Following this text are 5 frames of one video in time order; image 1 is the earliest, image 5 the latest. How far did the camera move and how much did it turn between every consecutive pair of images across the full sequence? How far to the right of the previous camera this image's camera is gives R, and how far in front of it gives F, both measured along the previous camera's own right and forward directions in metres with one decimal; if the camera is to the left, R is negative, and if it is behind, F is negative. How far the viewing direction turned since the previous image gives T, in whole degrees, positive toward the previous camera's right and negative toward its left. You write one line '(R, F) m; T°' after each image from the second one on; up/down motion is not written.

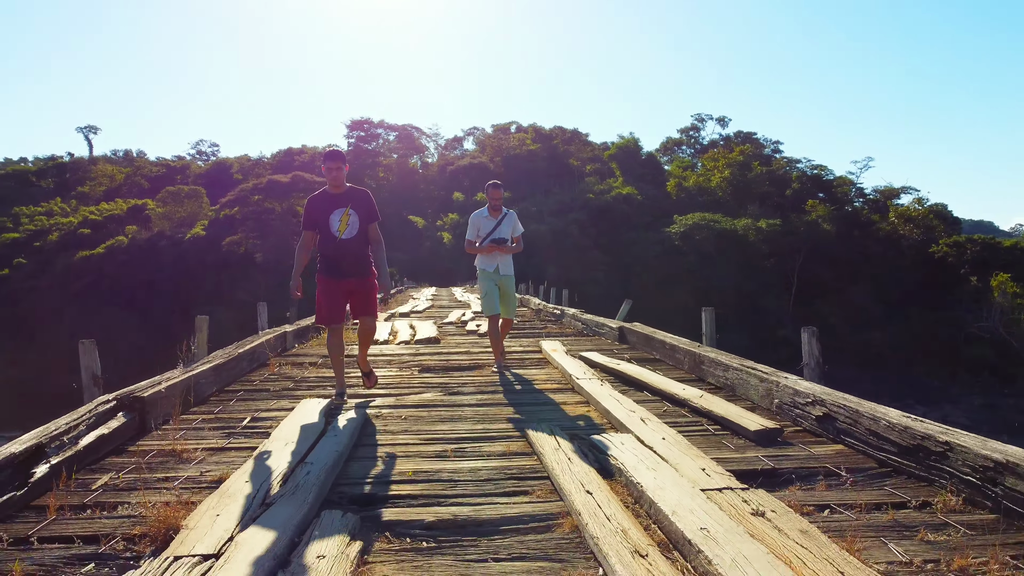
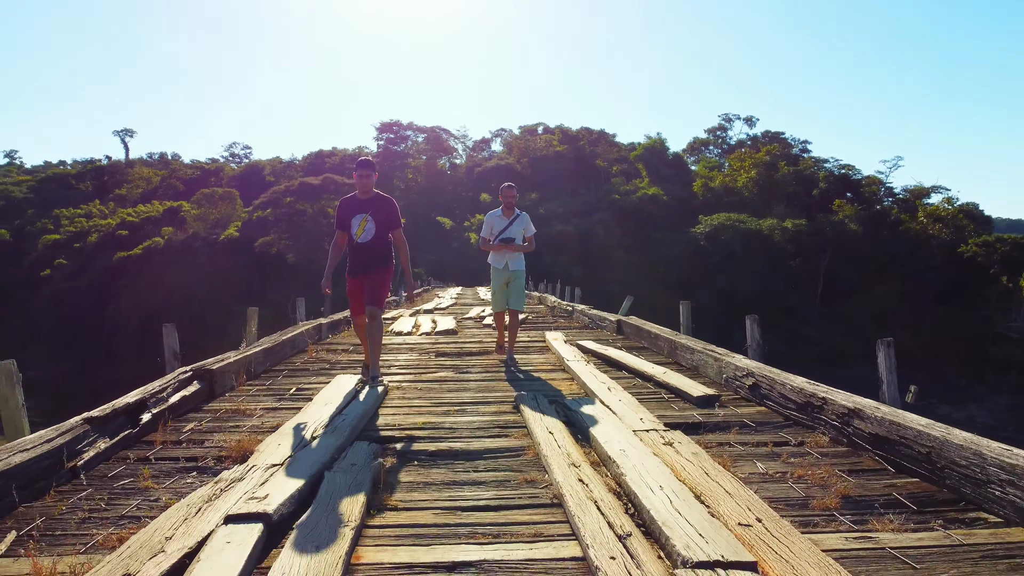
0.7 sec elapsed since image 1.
(+0.2, -0.7) m; -2°
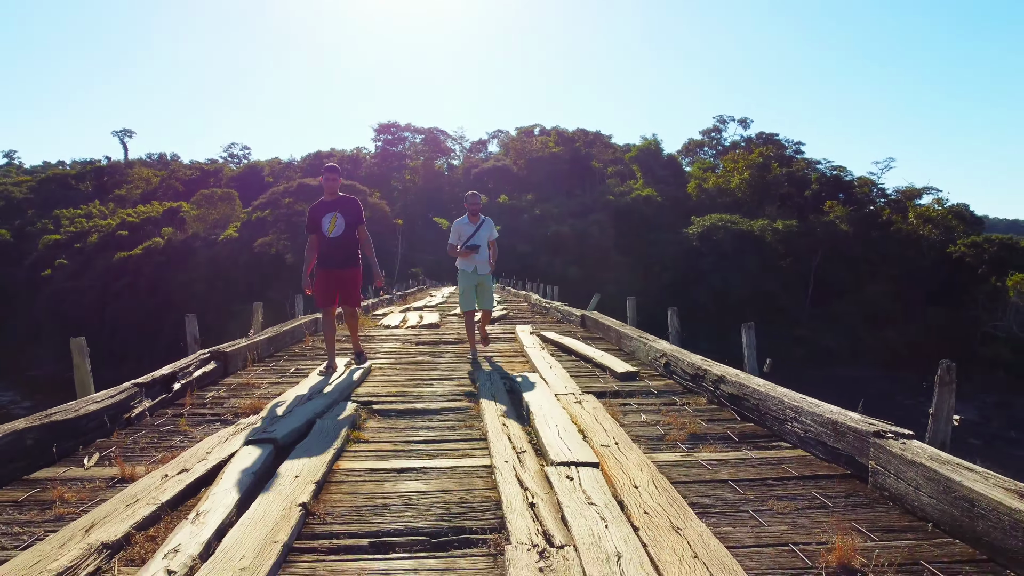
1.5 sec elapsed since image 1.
(+0.2, -0.8) m; 0°
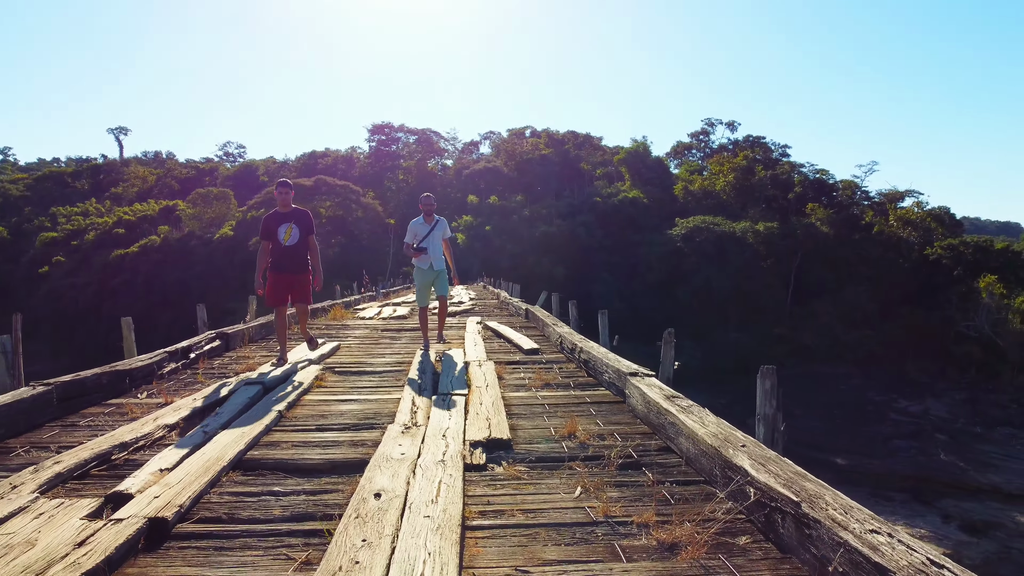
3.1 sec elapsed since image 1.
(+0.4, -1.4) m; 0°
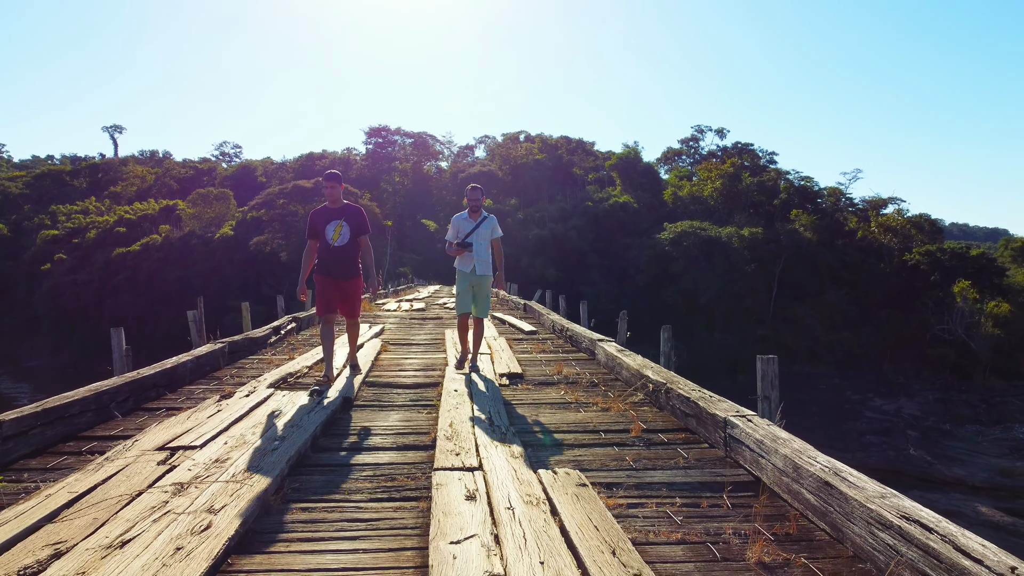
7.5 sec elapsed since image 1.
(-0.1, -2.0) m; +1°
